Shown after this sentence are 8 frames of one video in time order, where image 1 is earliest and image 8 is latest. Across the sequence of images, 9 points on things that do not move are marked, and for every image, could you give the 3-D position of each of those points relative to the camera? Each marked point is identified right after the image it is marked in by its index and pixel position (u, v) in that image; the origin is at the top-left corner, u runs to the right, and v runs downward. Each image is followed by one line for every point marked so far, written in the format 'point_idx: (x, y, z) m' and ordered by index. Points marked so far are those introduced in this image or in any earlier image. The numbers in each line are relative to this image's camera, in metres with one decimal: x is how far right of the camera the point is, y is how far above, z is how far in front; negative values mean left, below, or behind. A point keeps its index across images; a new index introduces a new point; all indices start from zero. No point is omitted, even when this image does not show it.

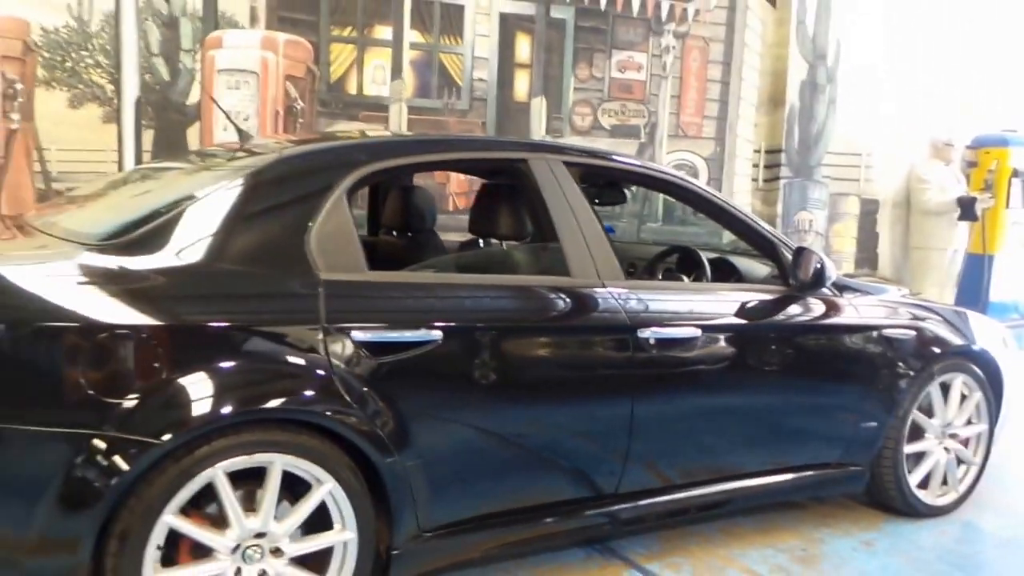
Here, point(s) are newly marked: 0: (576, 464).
0: (+0.2, -0.6, +2.6) m
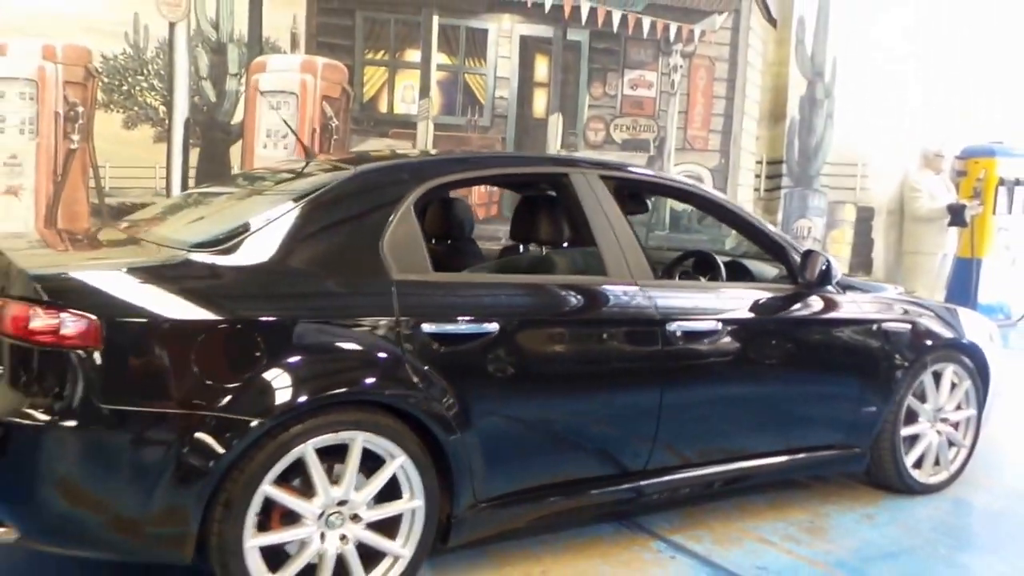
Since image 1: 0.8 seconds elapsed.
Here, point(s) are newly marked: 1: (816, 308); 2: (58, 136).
0: (+0.4, -0.6, +2.9) m
1: (+1.3, -0.1, +3.4) m
2: (-2.5, +0.9, +4.4) m
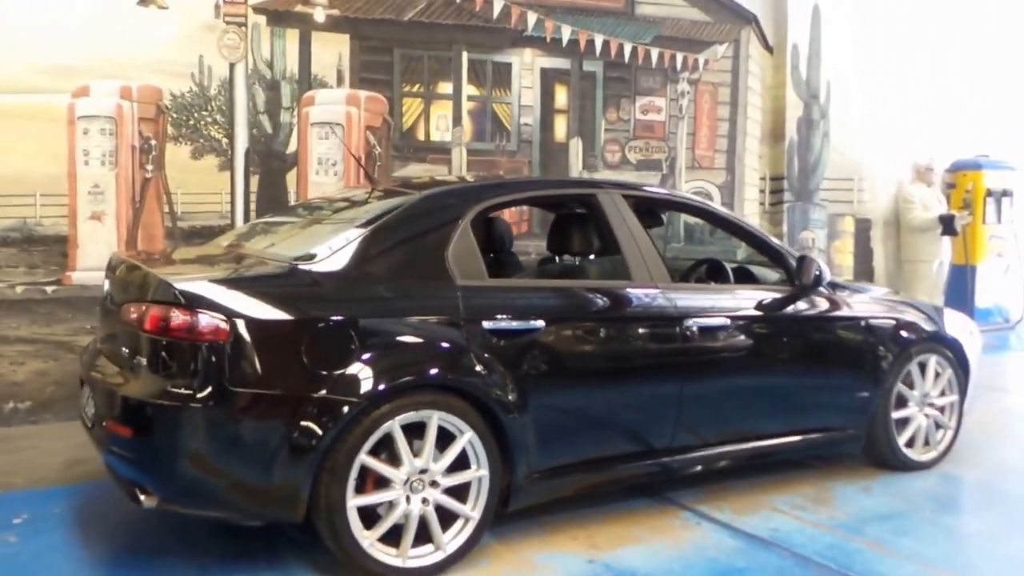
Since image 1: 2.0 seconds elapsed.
0: (+0.6, -0.6, +3.4) m
1: (+1.5, -0.1, +3.9) m
2: (-2.4, +0.8, +4.9) m
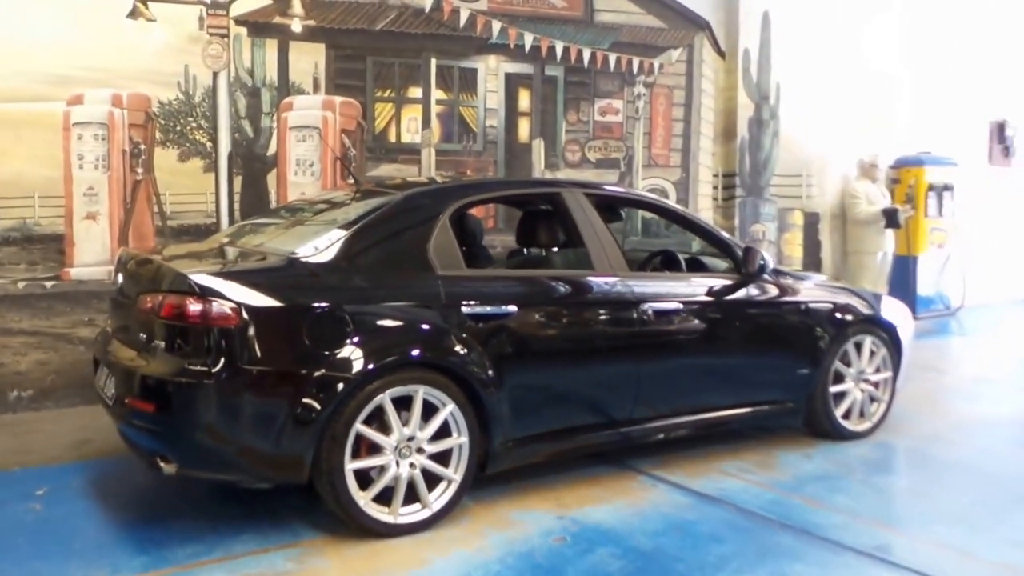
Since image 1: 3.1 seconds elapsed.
0: (+0.4, -0.5, +3.8) m
1: (+1.4, 0.0, +4.3) m
2: (-2.6, +0.8, +5.2) m
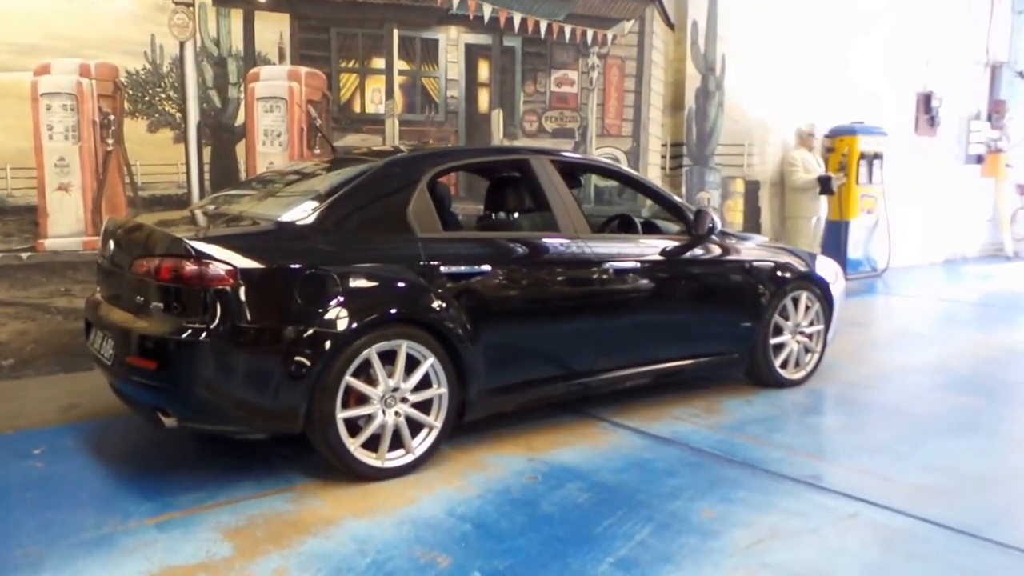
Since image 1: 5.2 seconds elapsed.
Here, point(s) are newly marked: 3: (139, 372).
0: (+0.3, -0.3, +4.1) m
1: (+1.2, +0.2, +4.7) m
2: (-2.8, +1.0, +5.3) m
3: (-1.6, -0.4, +3.3) m
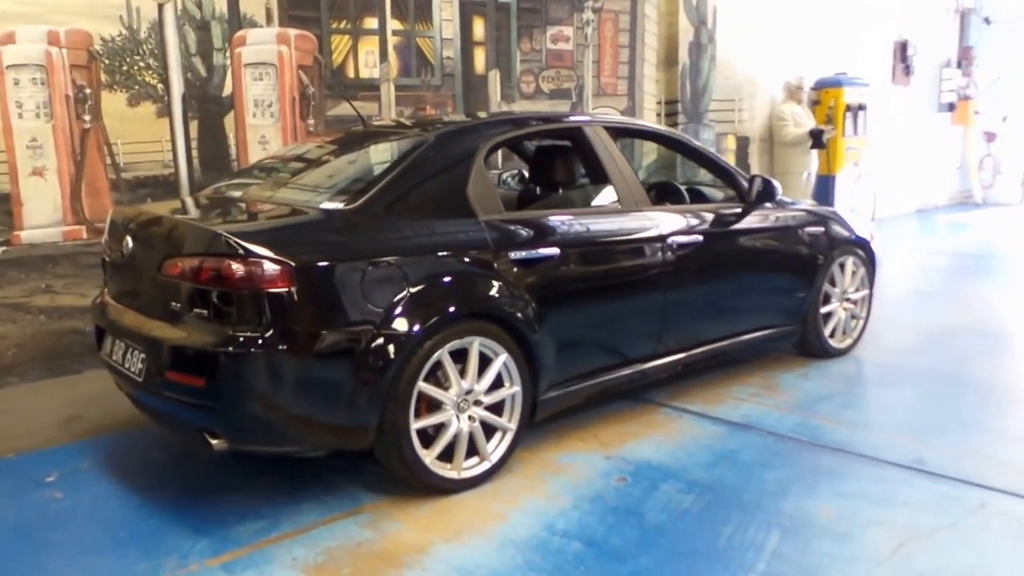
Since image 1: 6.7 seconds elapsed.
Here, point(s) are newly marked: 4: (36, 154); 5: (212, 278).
0: (+0.6, -0.2, +3.8) m
1: (+1.4, +0.4, +4.4) m
2: (-2.7, +1.0, +4.7) m
3: (-1.2, -0.4, +2.9) m
4: (-2.8, +0.8, +4.6) m
5: (-1.1, 0.0, +2.8) m
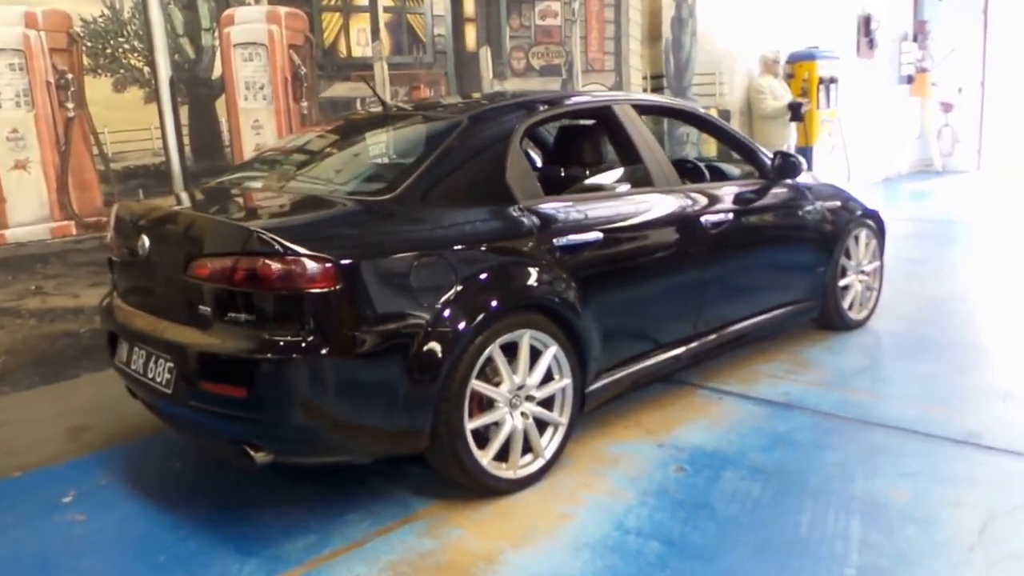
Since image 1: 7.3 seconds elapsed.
0: (+0.7, -0.2, +3.7) m
1: (+1.5, +0.5, +4.4) m
2: (-2.6, +1.0, +4.3) m
3: (-1.0, -0.4, +2.7) m
4: (-2.7, +0.8, +4.3) m
5: (-0.9, 0.0, +2.6) m
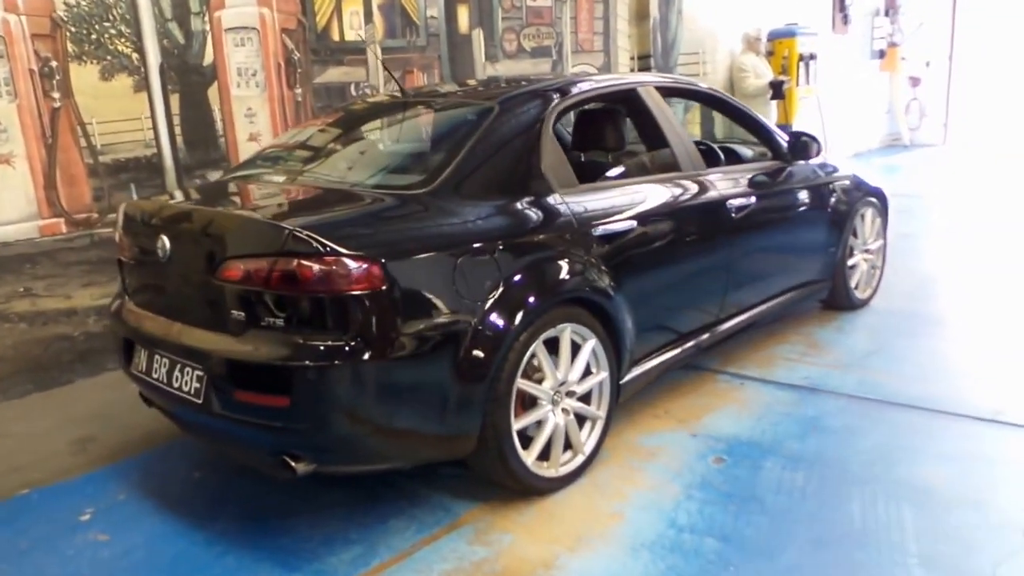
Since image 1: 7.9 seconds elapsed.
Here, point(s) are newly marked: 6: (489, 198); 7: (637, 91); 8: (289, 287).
0: (+0.9, -0.1, +3.6) m
1: (+1.6, +0.6, +4.3) m
2: (-2.5, +1.0, +4.1) m
3: (-0.8, -0.4, +2.5) m
4: (-2.6, +0.8, +4.0) m
5: (-0.7, 0.0, +2.5) m
6: (-0.1, +0.3, +2.9) m
7: (+0.6, +0.9, +3.6) m
8: (-0.7, 0.0, +2.5) m
